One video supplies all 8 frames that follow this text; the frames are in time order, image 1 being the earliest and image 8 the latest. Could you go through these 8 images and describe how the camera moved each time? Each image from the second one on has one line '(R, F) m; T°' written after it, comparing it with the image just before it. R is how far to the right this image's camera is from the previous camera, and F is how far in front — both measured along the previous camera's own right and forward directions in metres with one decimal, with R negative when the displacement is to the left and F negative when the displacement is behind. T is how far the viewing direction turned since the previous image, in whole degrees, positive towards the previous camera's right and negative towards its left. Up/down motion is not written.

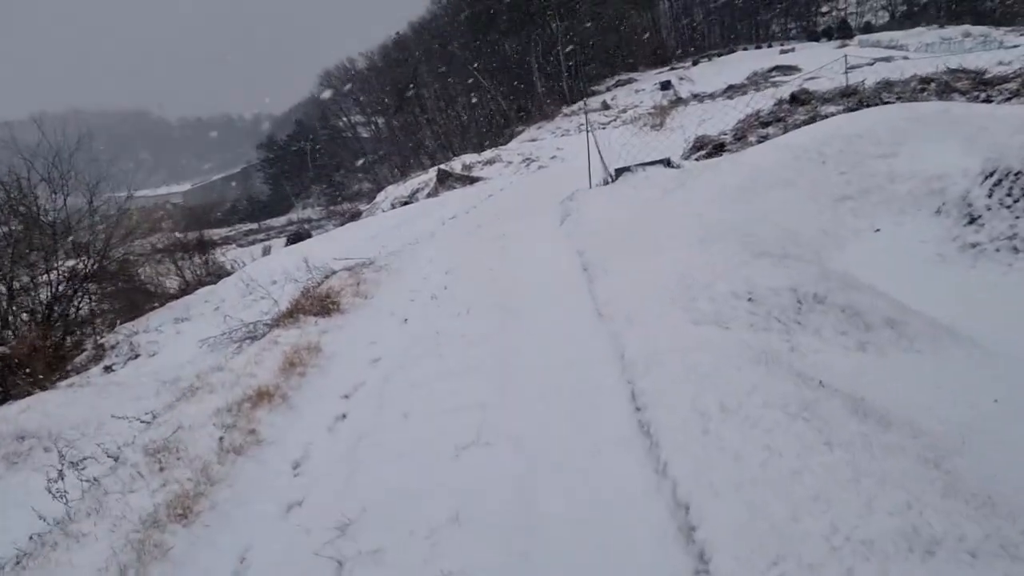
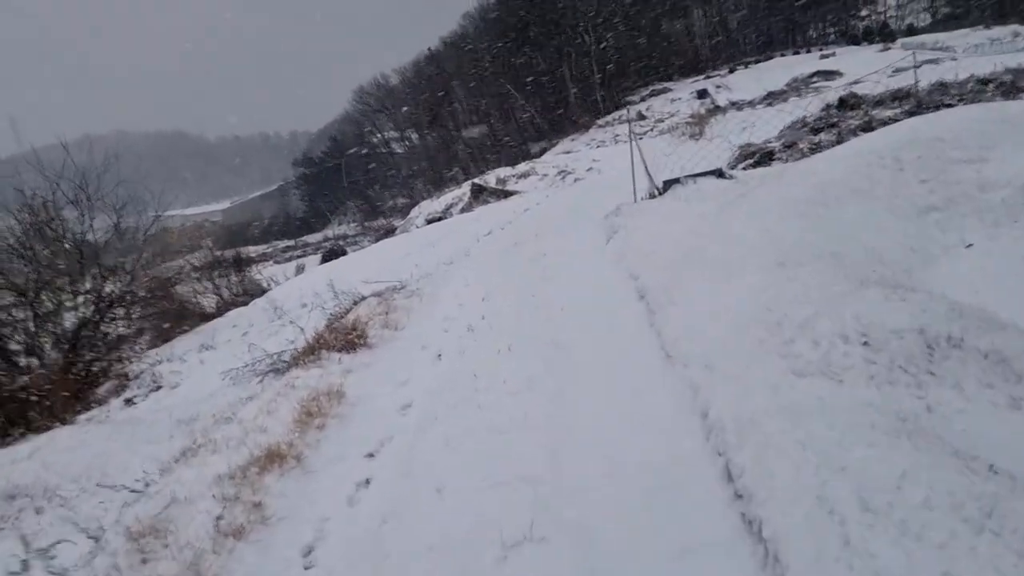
(-0.1, +0.6) m; -2°
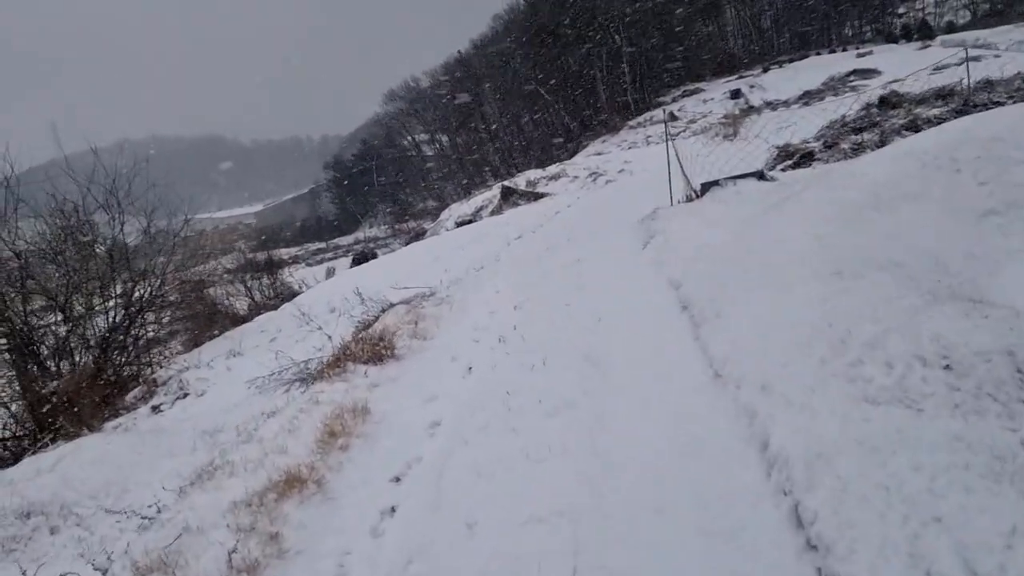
(0.0, +0.3) m; -2°
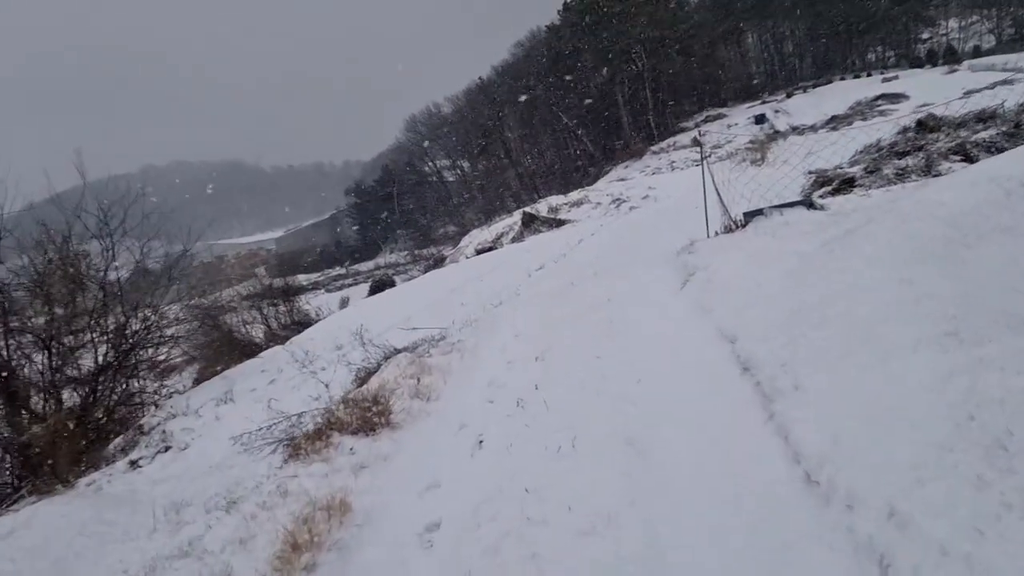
(0.0, +0.9) m; -1°
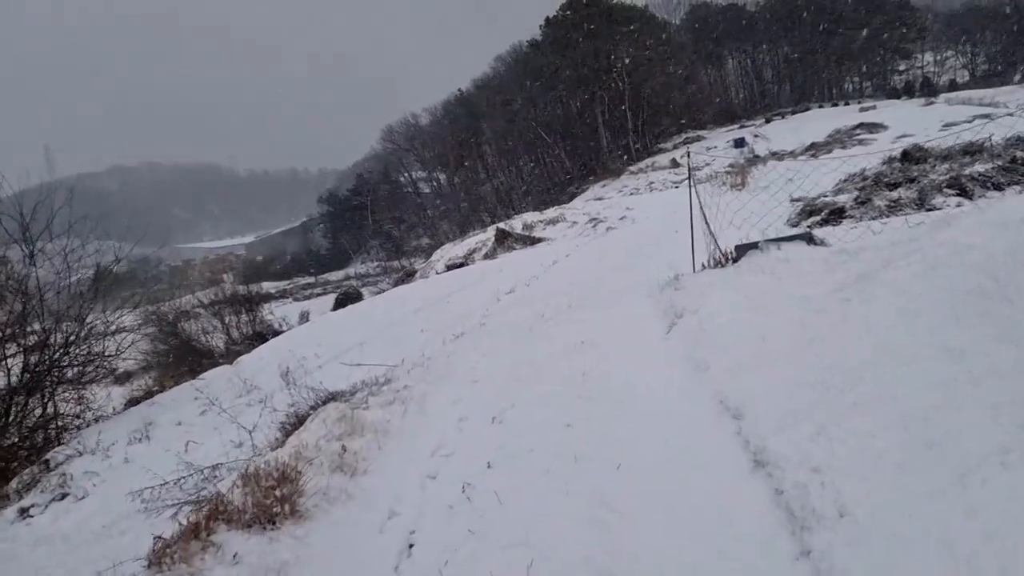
(+0.1, +0.9) m; +2°
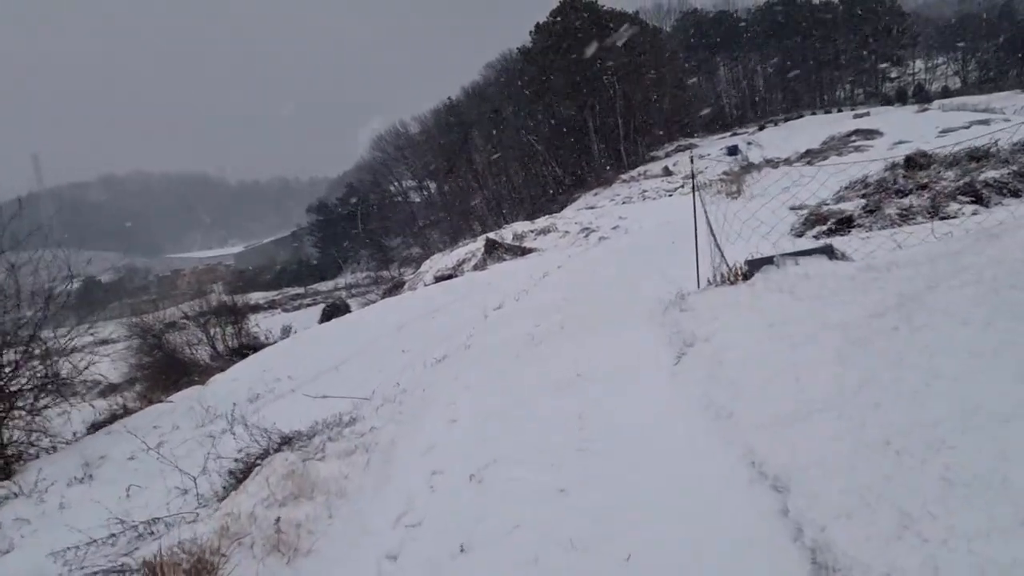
(0.0, +0.7) m; +1°
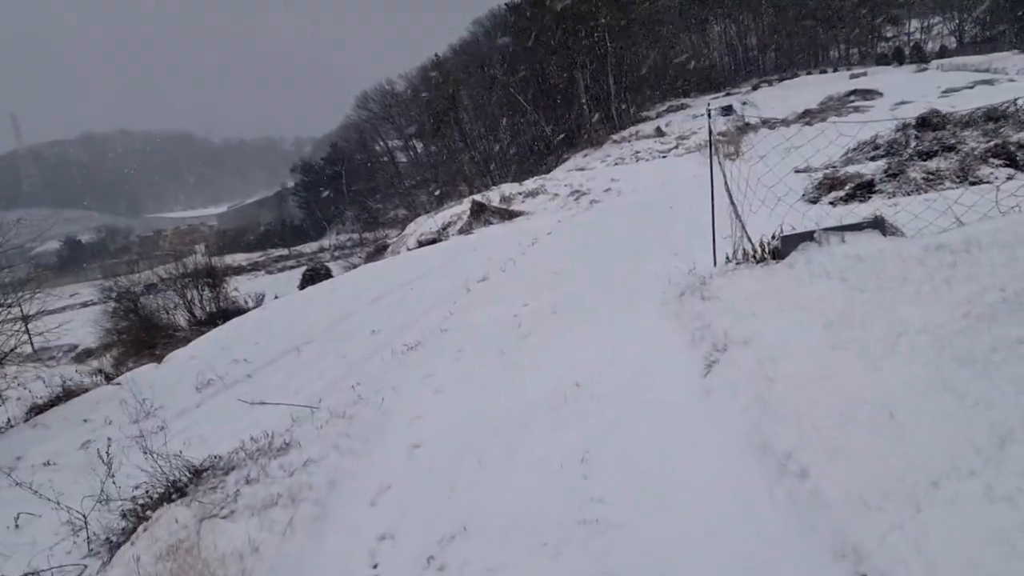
(0.0, +1.1) m; +1°
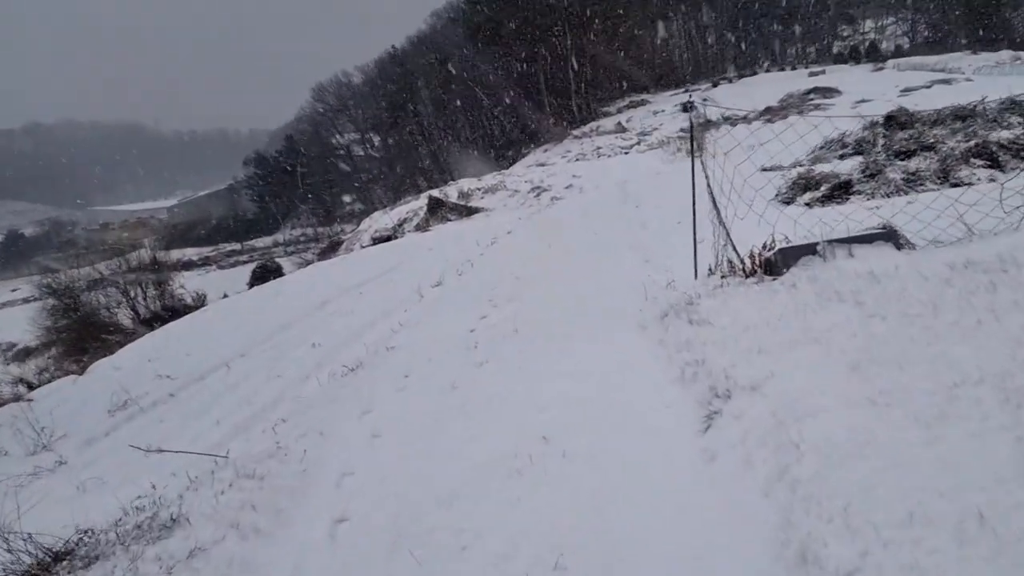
(0.0, +0.8) m; +3°
